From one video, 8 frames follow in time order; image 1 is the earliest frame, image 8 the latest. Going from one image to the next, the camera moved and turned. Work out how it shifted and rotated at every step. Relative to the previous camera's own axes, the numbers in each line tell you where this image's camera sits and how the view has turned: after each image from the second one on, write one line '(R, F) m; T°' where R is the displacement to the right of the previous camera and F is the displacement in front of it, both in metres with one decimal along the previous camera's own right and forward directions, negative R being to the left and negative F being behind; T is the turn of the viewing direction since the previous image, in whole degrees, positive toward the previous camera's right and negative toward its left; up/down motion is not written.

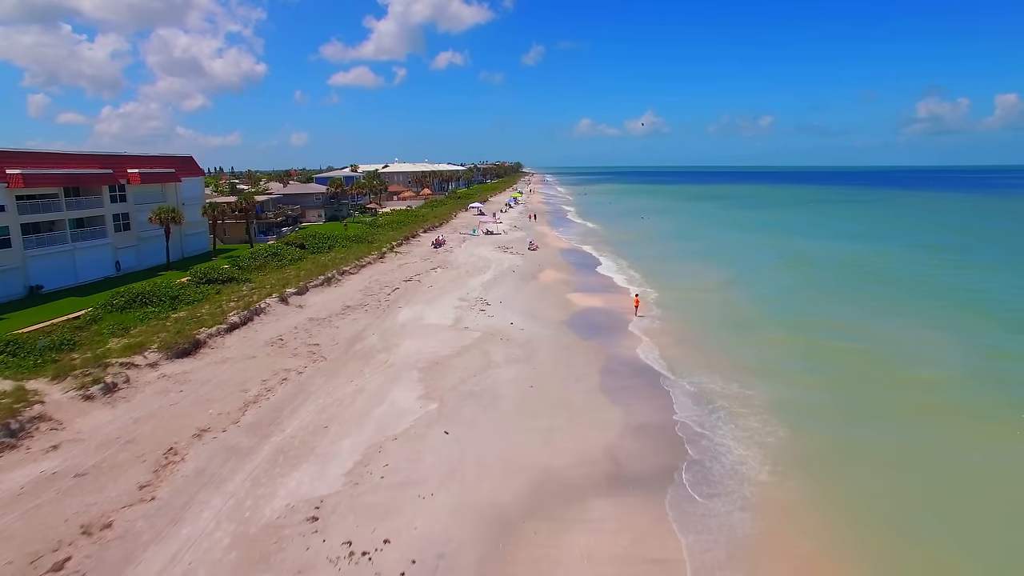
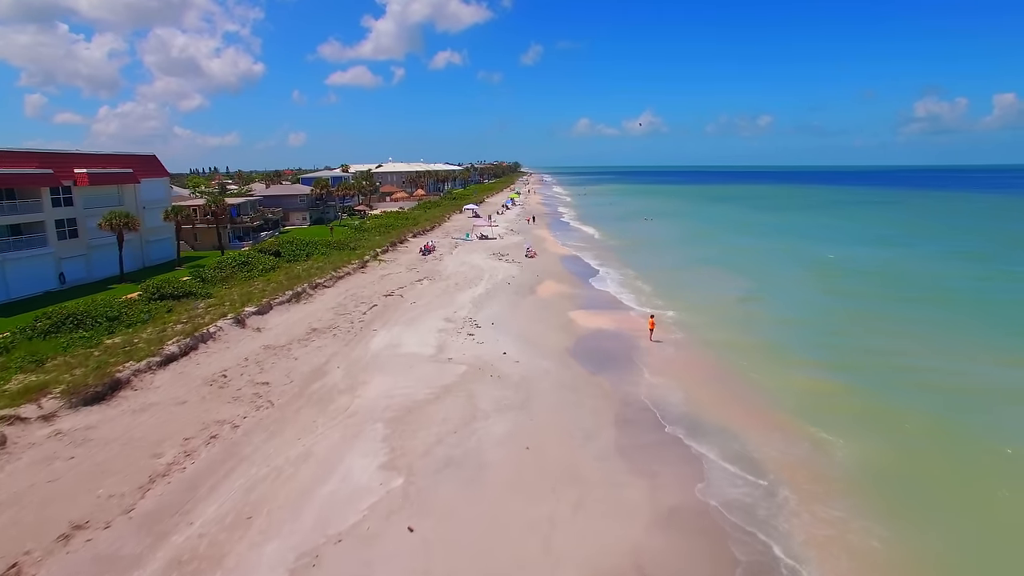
(+0.2, +4.0) m; 0°
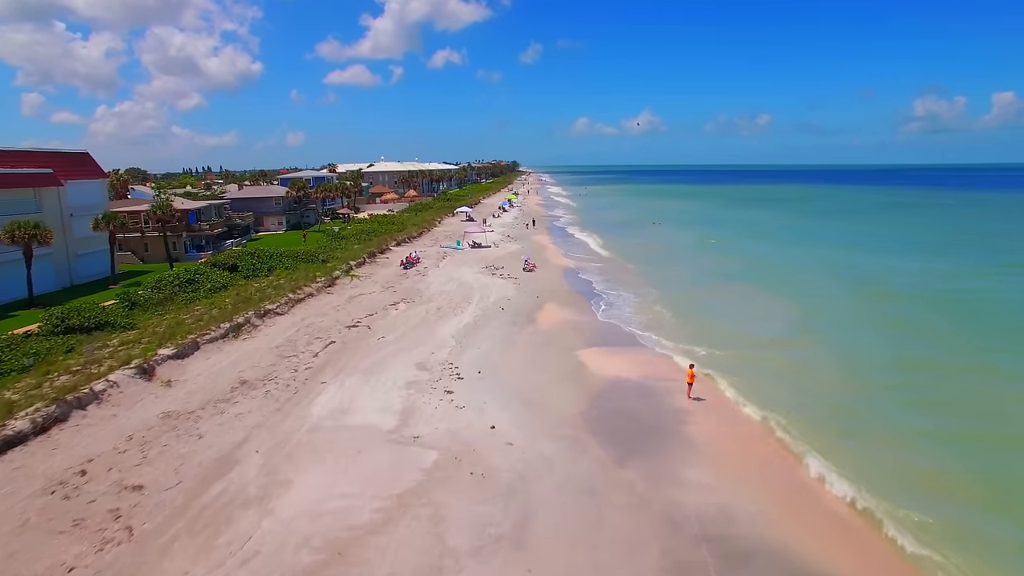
(+0.2, +6.0) m; 0°
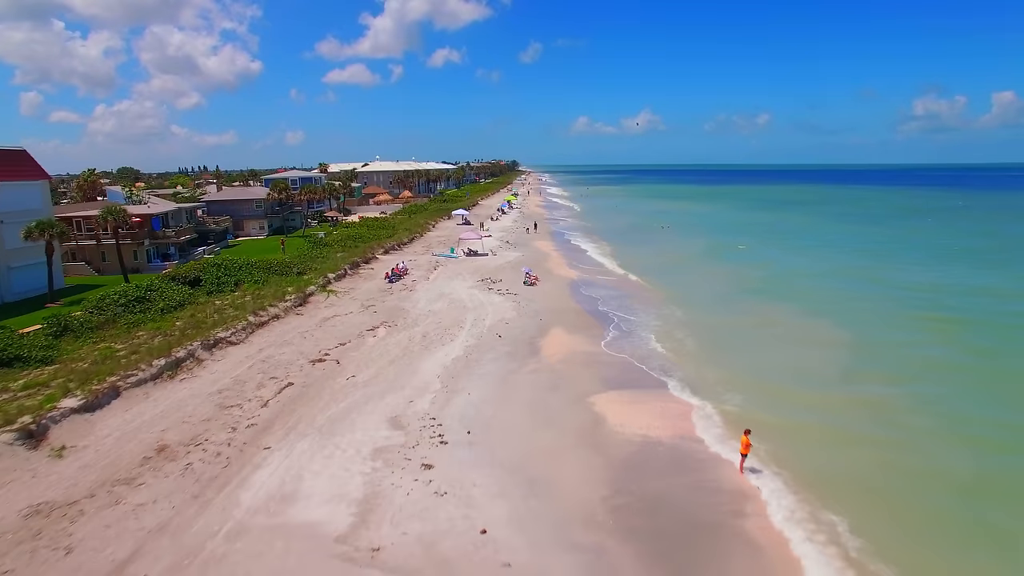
(0.0, +4.3) m; 0°
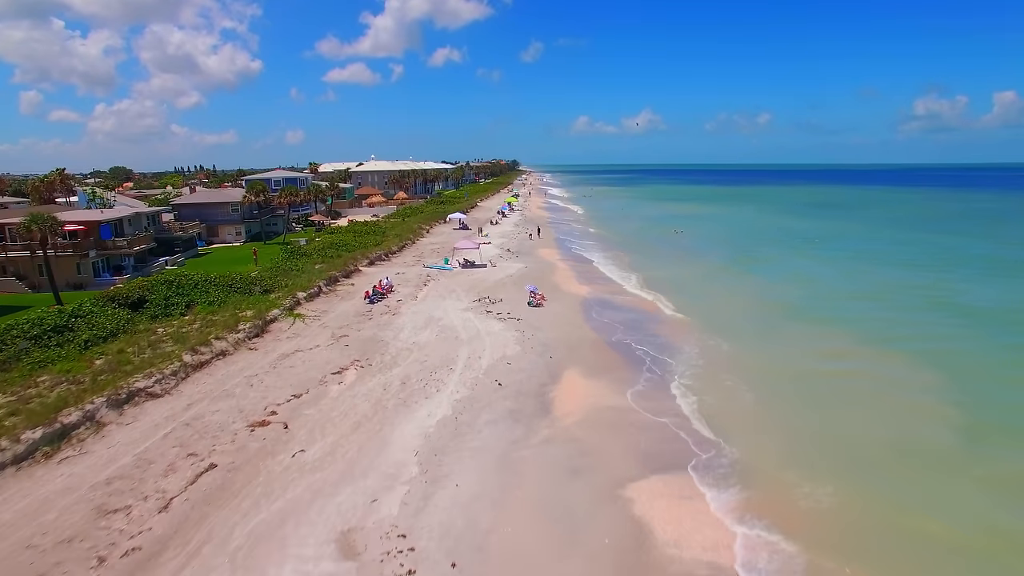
(-0.1, +5.1) m; 0°
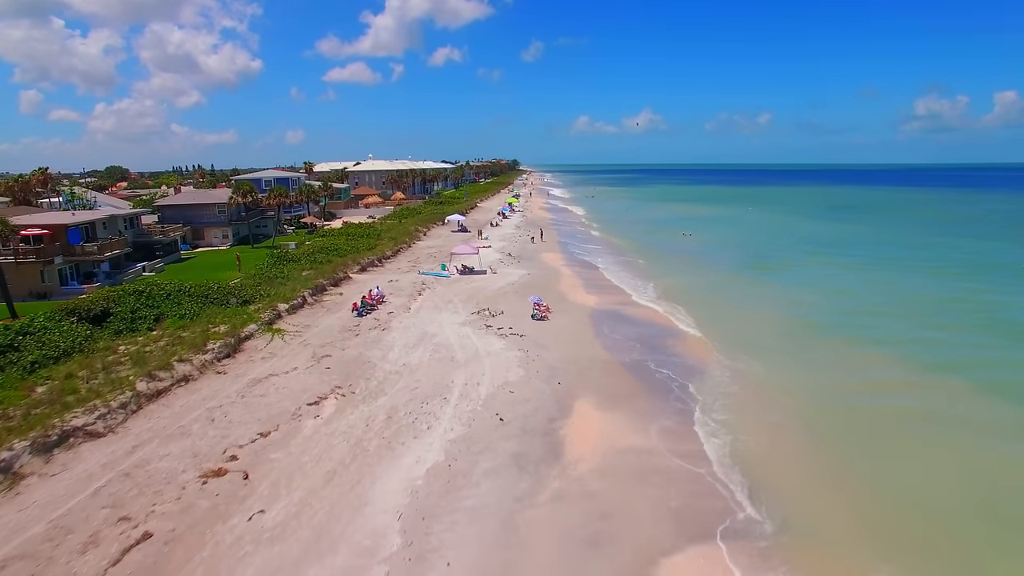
(-0.1, +2.6) m; 0°
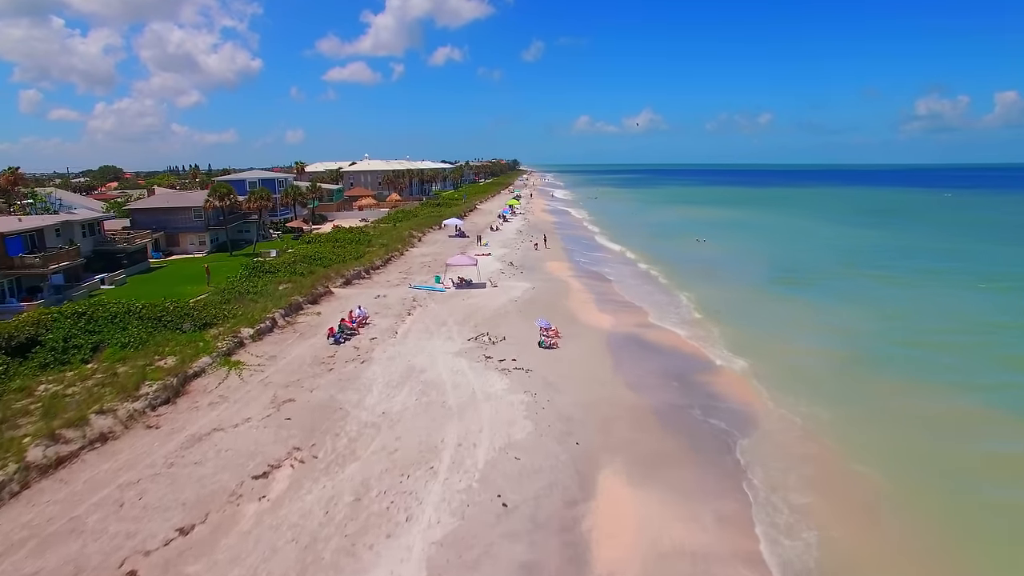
(-0.1, +3.9) m; 0°
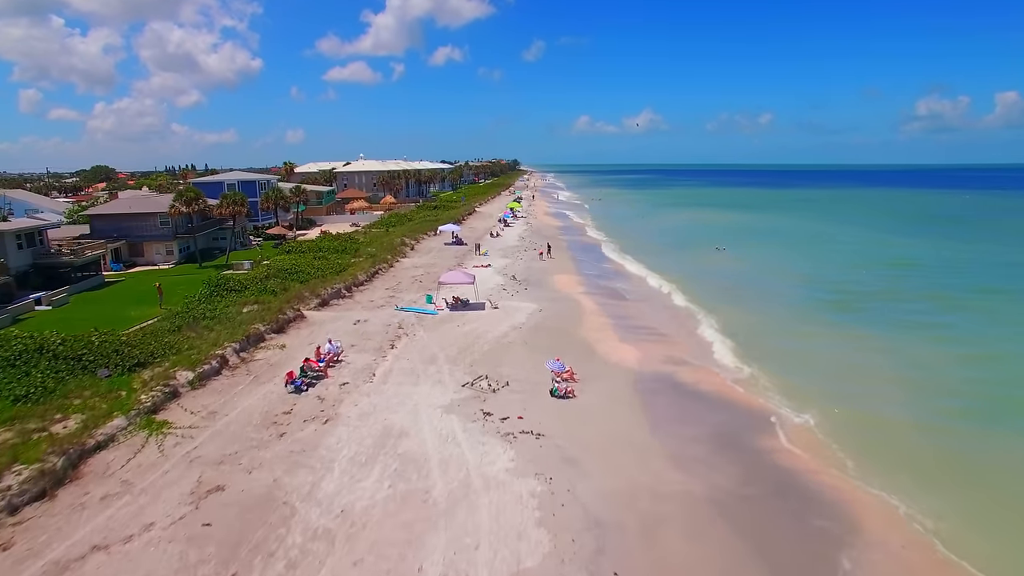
(-0.2, +4.6) m; 0°
